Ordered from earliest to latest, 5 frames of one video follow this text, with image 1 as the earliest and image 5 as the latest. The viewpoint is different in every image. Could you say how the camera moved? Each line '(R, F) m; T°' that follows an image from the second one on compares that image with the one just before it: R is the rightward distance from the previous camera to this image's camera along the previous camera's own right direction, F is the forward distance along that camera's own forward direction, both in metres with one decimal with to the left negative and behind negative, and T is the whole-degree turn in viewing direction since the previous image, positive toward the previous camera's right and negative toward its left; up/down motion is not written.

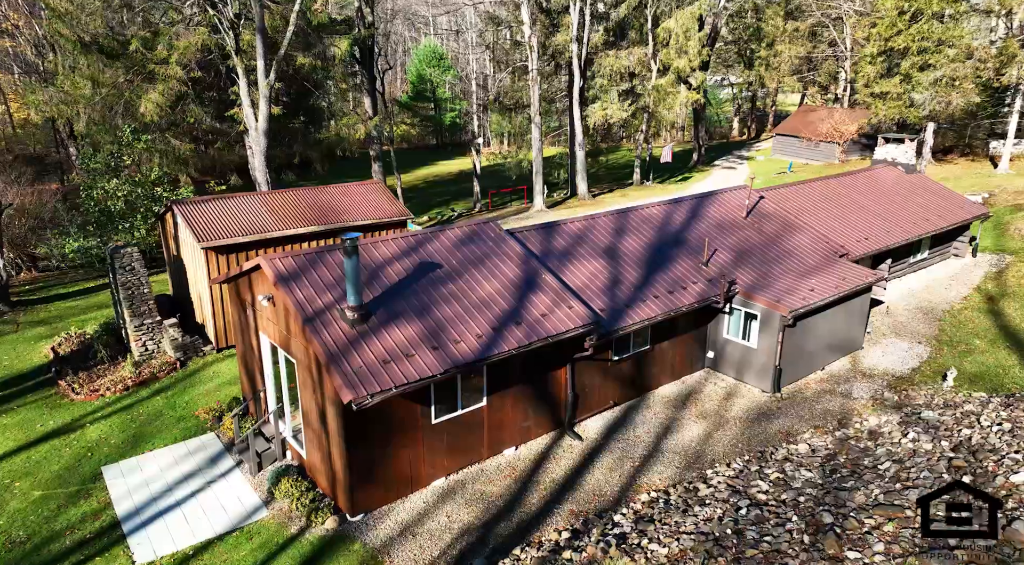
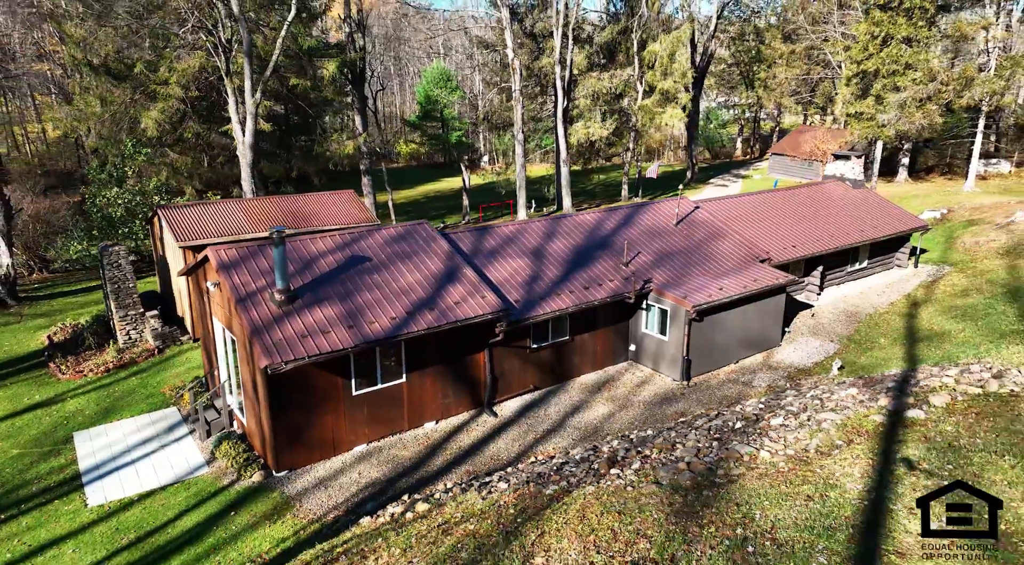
(+2.2, -1.6) m; -2°
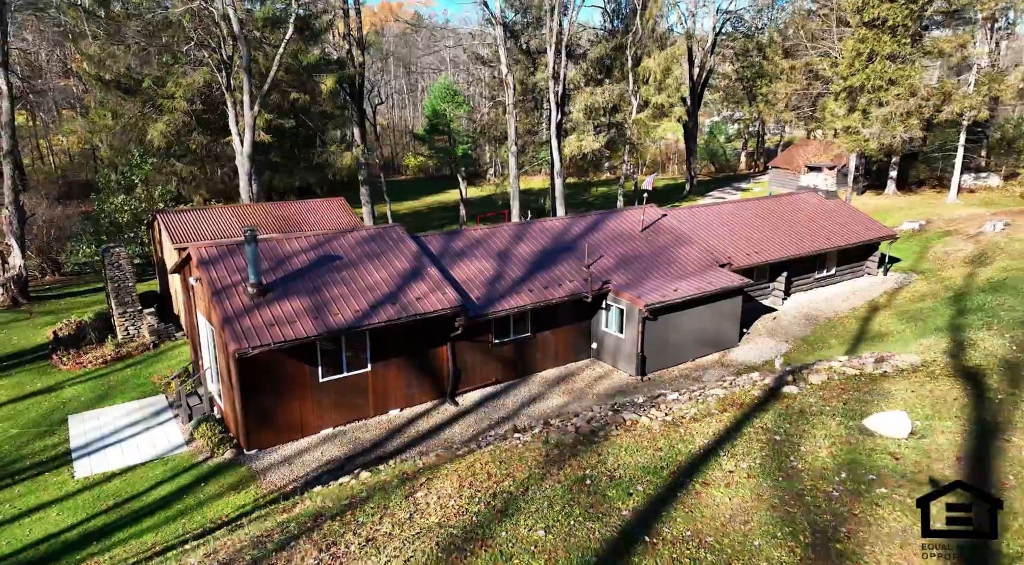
(+1.3, -1.1) m; -1°
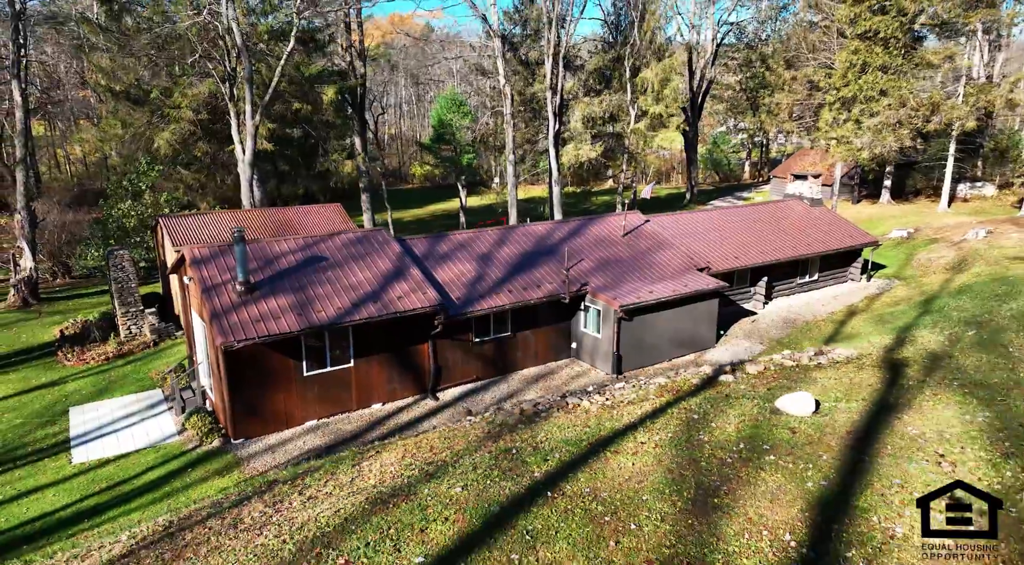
(+0.8, -0.7) m; -1°
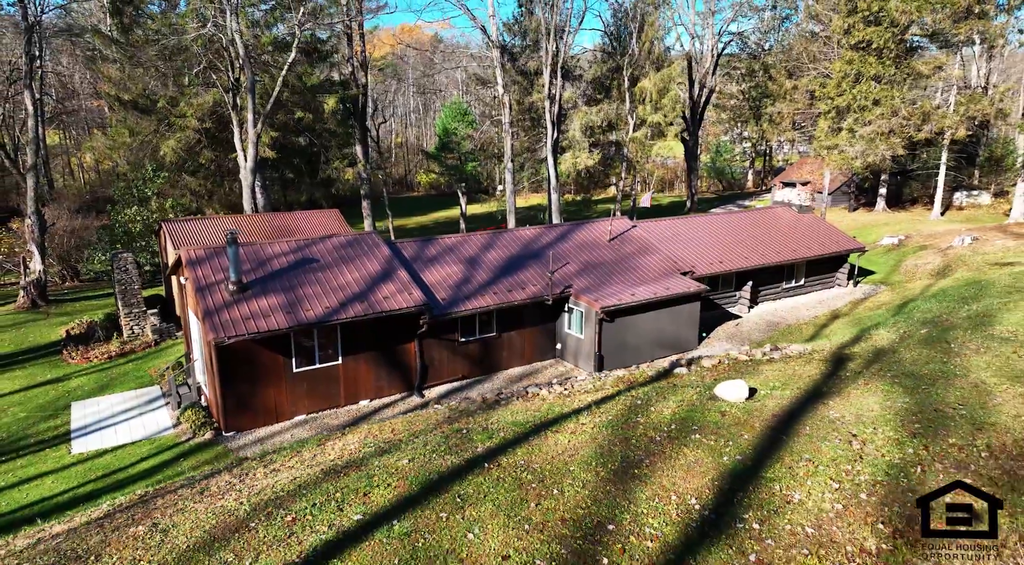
(+0.7, -0.6) m; -1°
